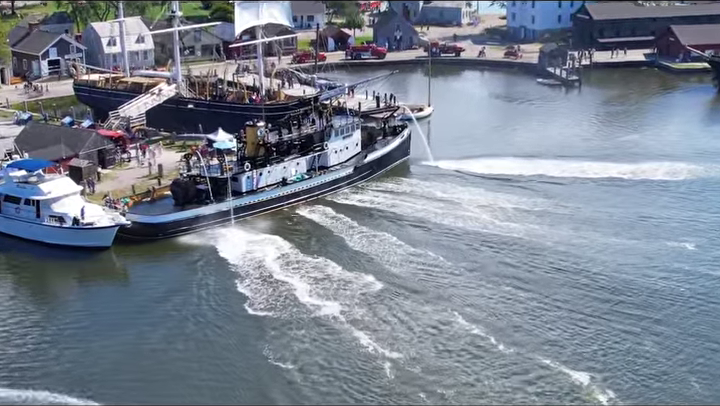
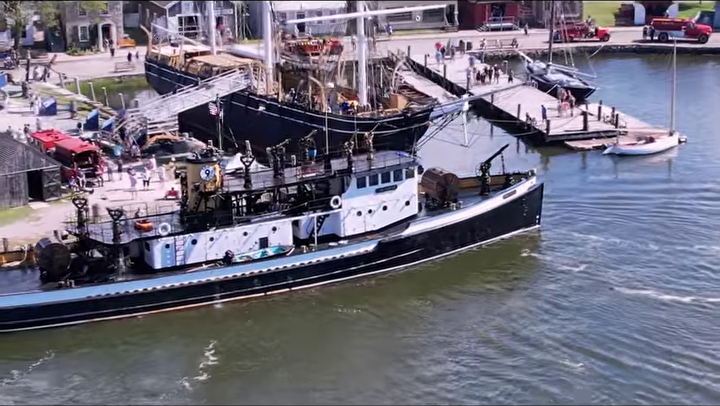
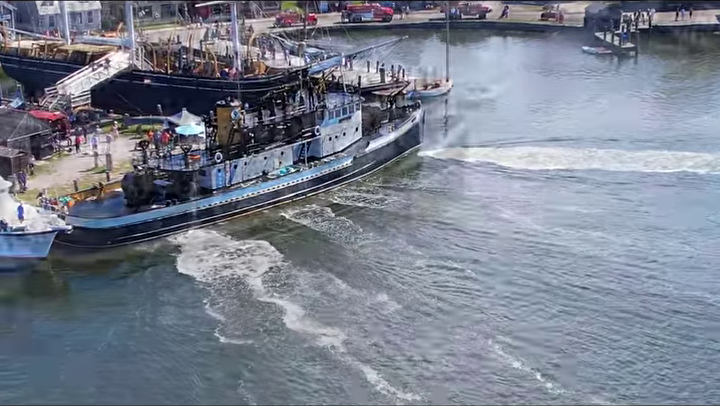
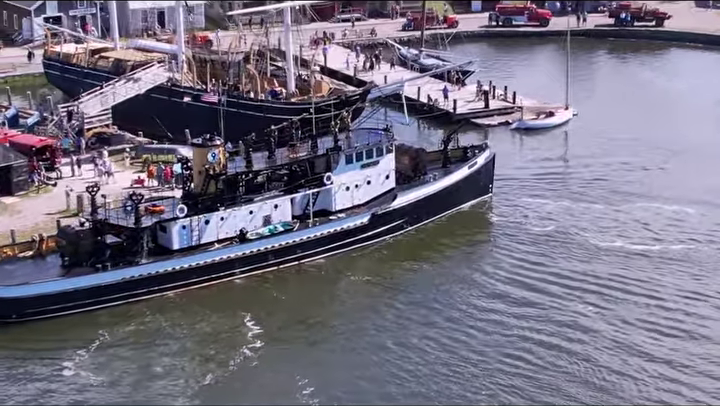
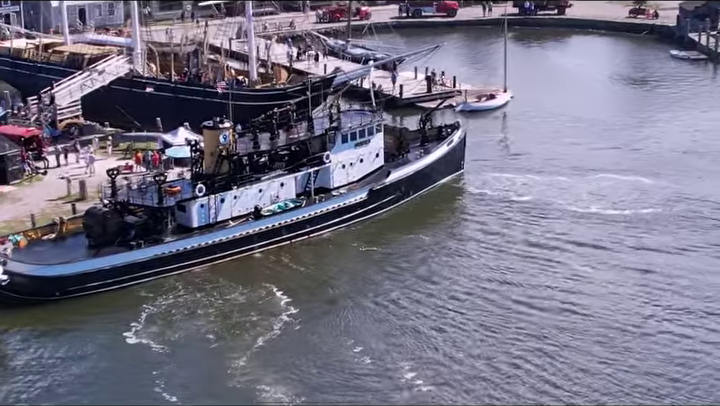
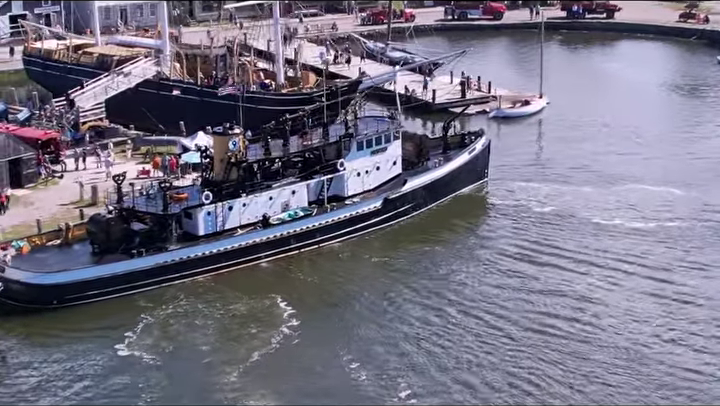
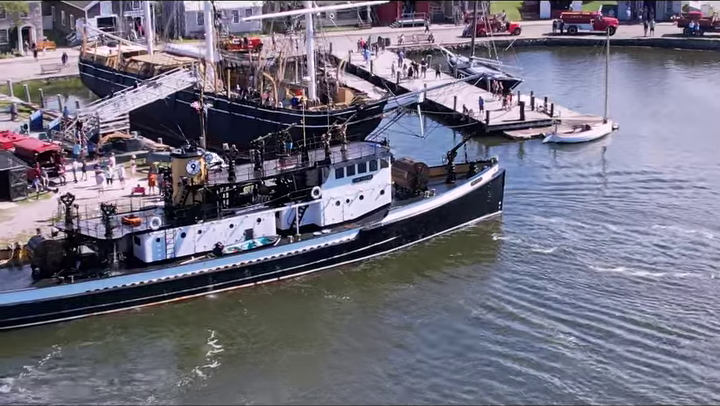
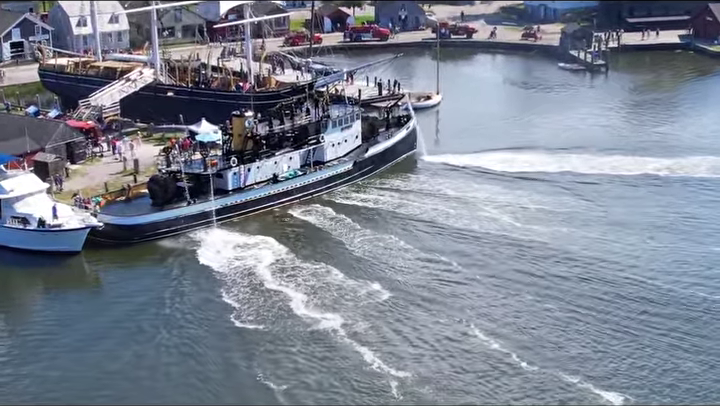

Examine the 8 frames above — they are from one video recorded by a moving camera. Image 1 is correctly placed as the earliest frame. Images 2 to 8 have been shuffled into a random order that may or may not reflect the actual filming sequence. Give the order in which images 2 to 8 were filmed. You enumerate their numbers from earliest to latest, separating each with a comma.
8, 3, 5, 6, 4, 7, 2
